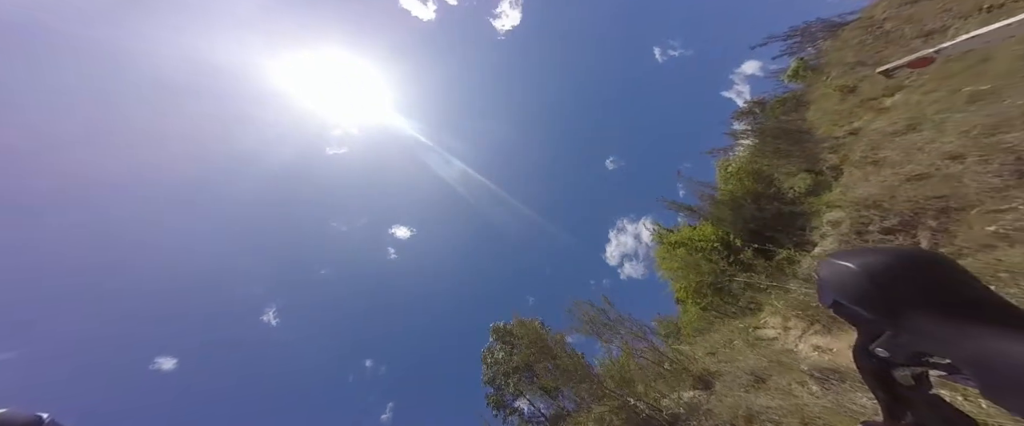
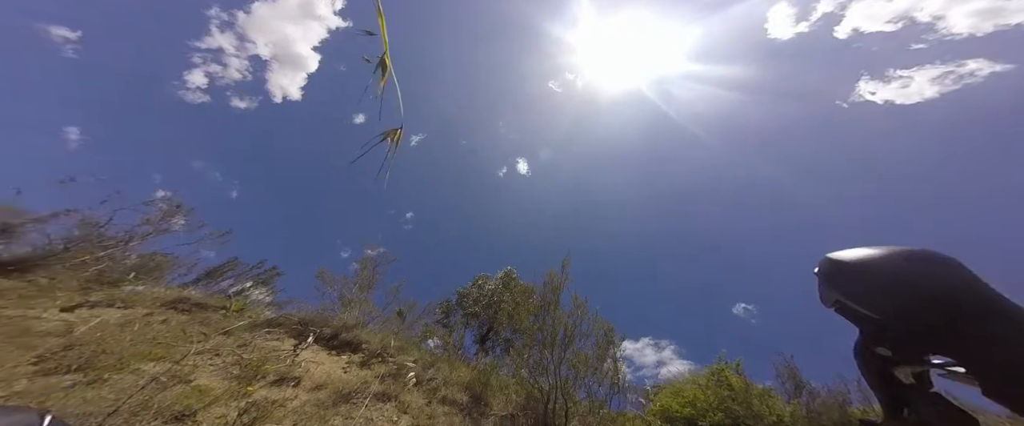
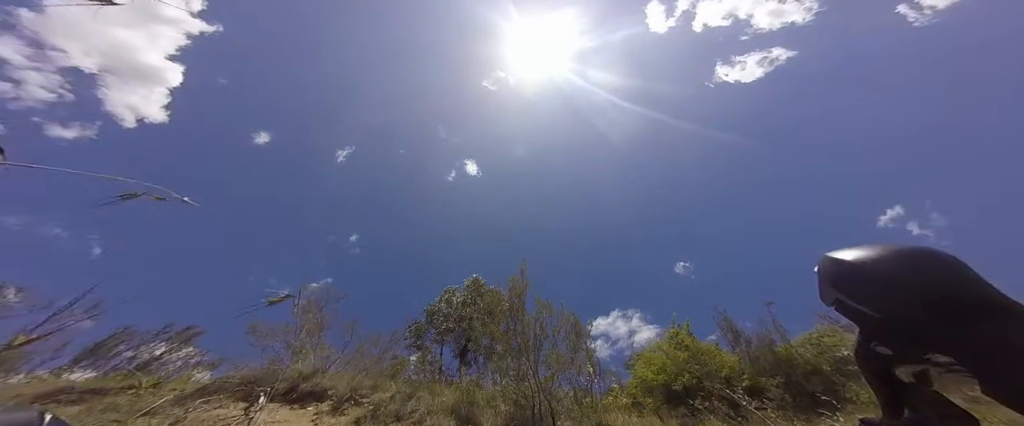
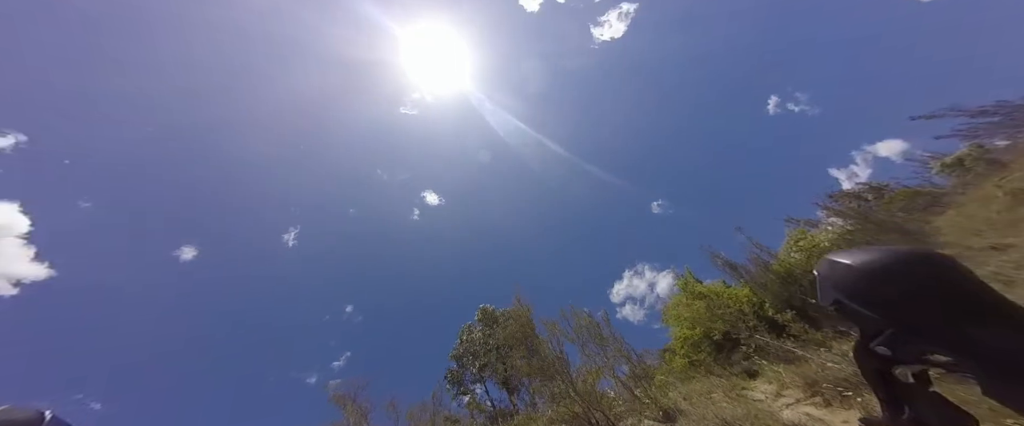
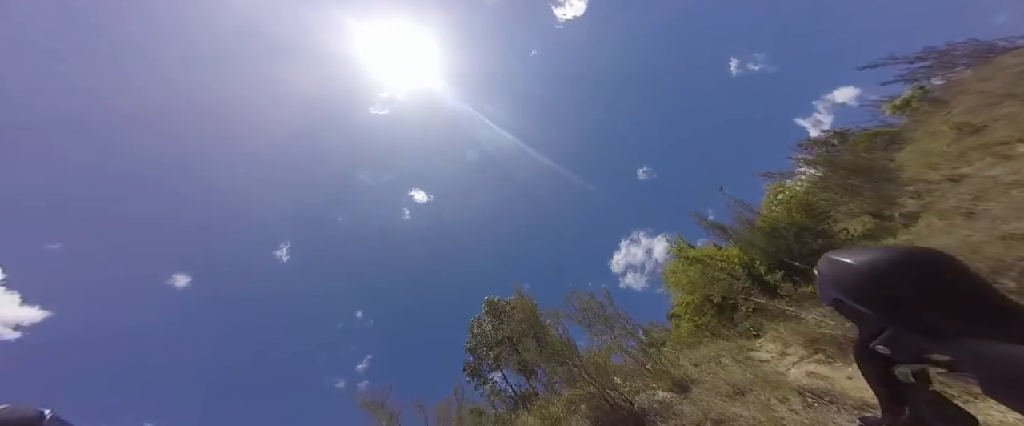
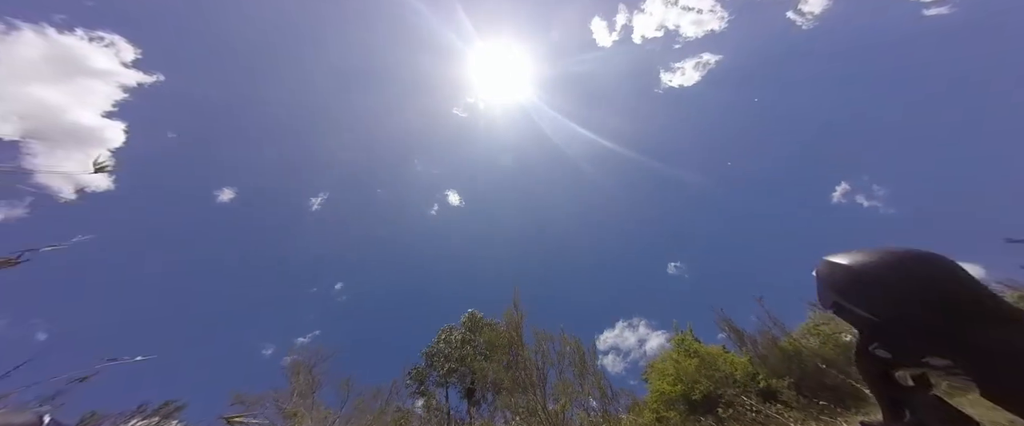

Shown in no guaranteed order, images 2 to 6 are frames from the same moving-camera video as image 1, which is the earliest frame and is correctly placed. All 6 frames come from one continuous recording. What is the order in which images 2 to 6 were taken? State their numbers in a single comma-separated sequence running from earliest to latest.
5, 4, 6, 3, 2
